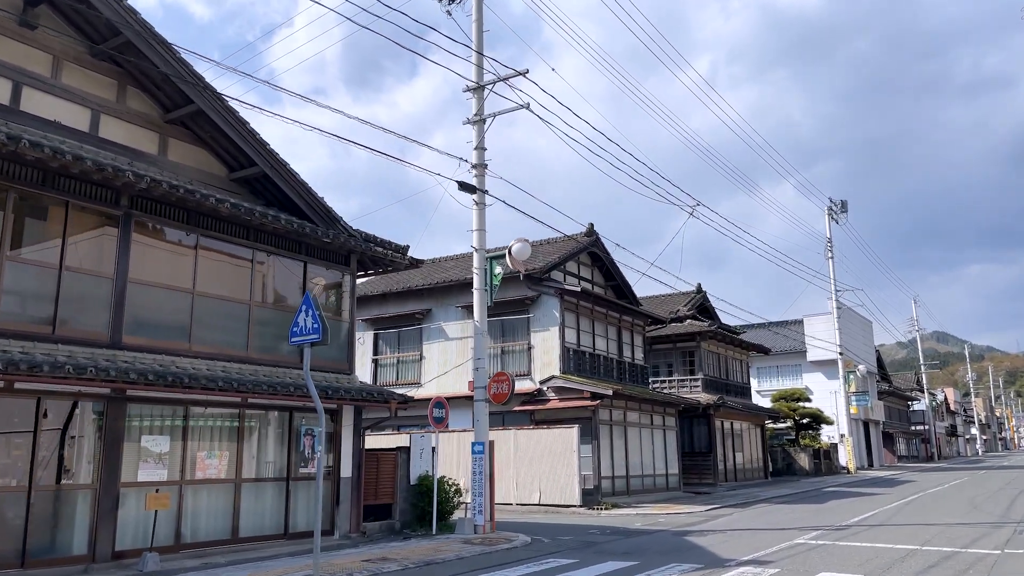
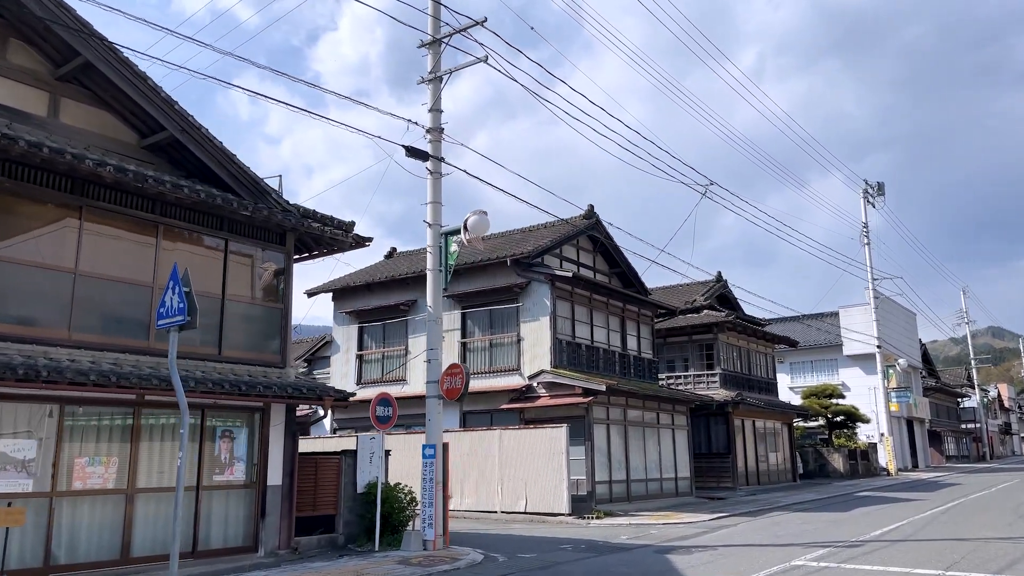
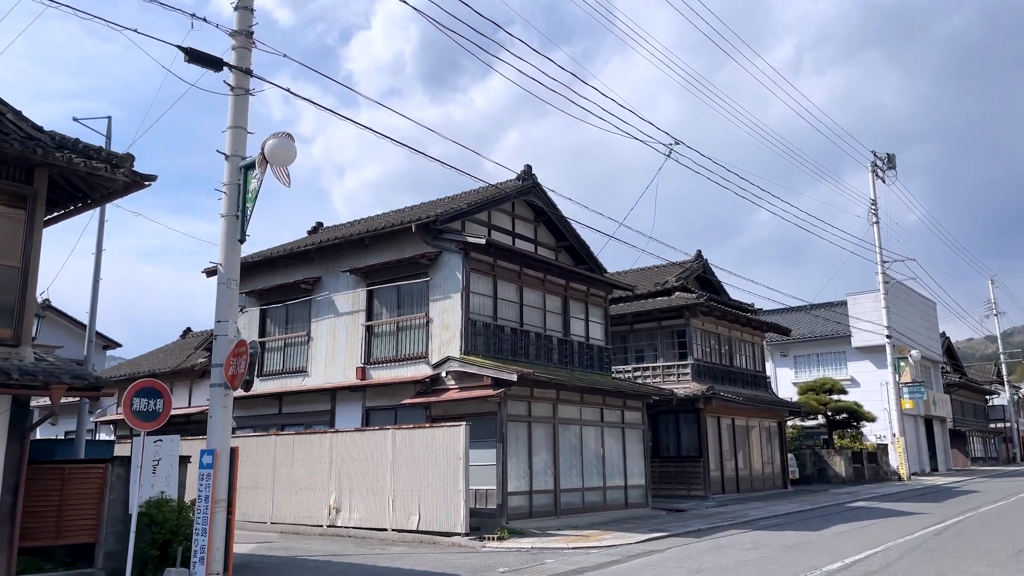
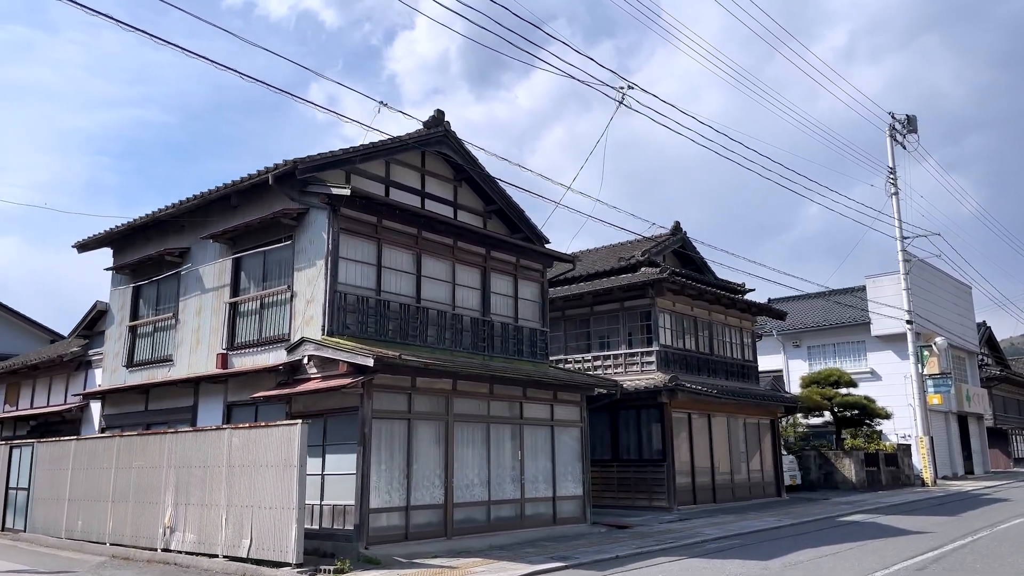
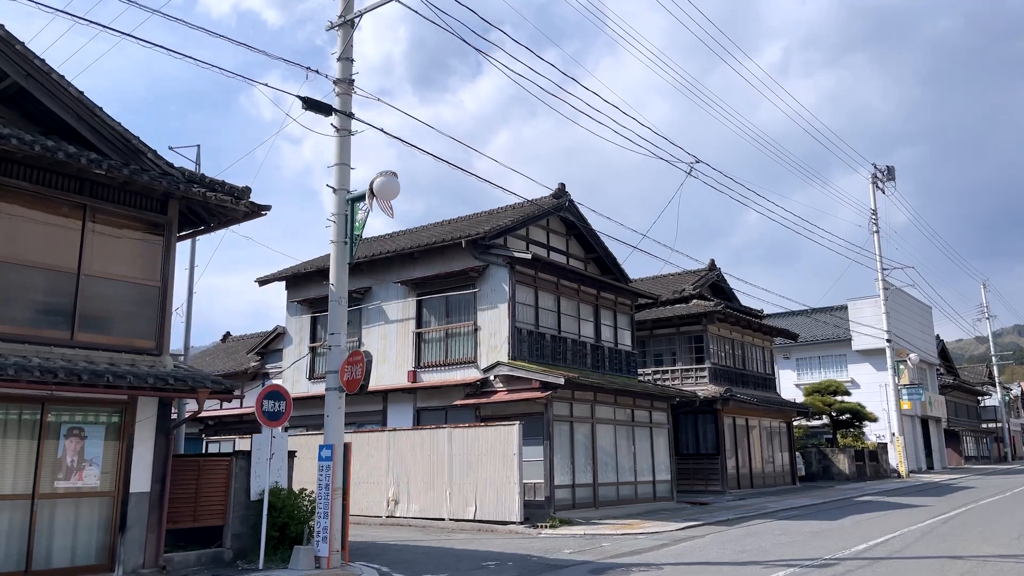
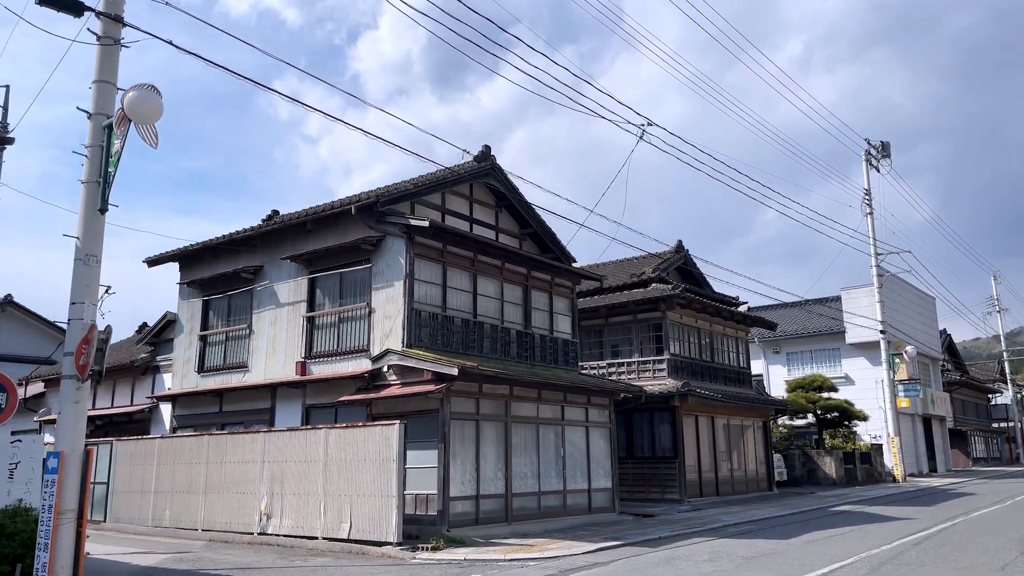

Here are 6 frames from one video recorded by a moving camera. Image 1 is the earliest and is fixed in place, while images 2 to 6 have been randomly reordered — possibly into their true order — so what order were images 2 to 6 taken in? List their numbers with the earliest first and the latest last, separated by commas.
2, 5, 3, 6, 4
